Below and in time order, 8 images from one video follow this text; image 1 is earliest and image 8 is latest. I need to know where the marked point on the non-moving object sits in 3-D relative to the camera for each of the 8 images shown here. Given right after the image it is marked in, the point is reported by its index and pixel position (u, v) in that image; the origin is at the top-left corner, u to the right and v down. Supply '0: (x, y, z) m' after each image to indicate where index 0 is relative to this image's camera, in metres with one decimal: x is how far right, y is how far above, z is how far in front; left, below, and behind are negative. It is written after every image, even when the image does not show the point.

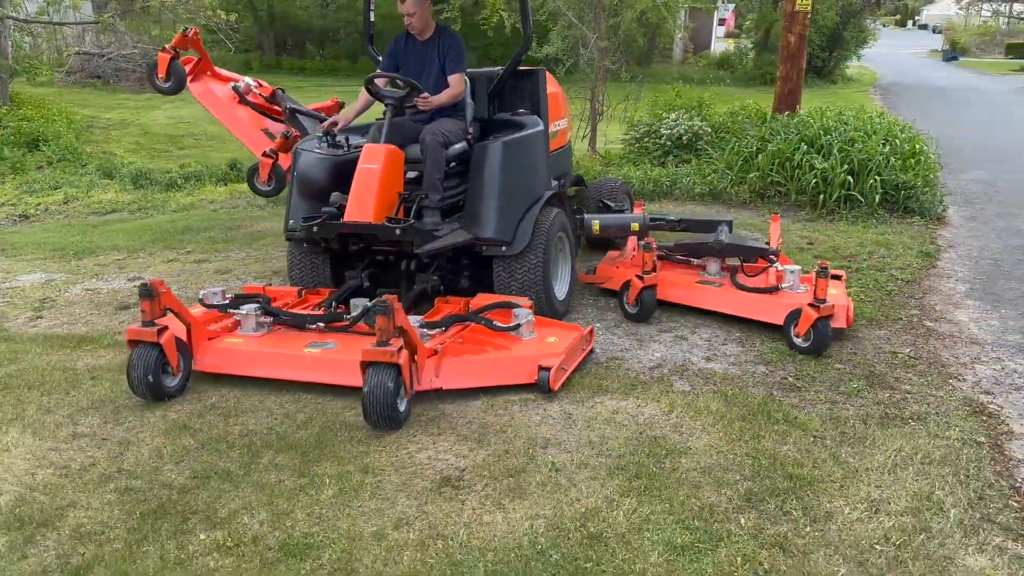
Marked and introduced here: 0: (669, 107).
0: (+1.5, +1.8, +8.6) m
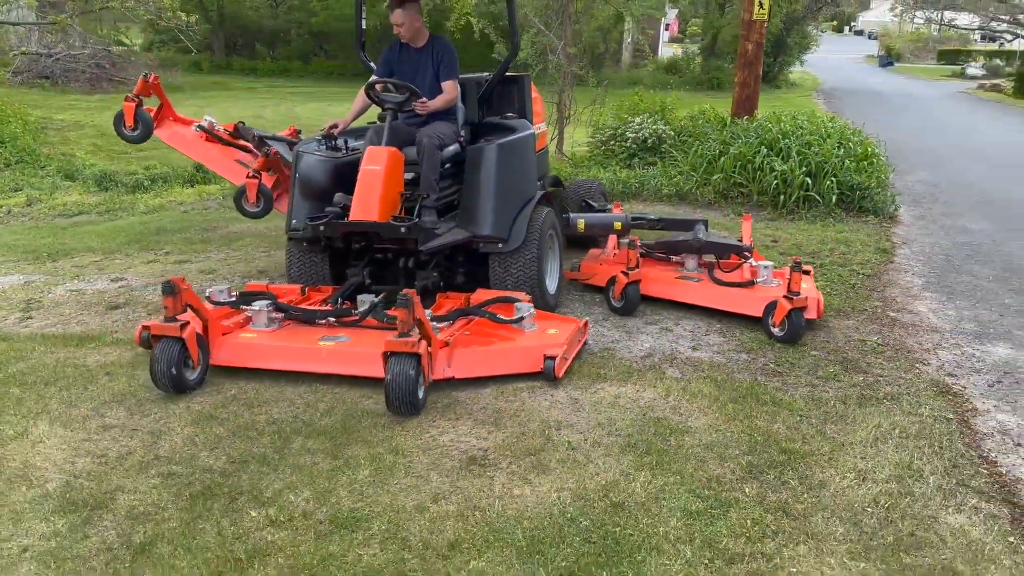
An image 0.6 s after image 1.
0: (+1.2, +1.8, +8.9) m
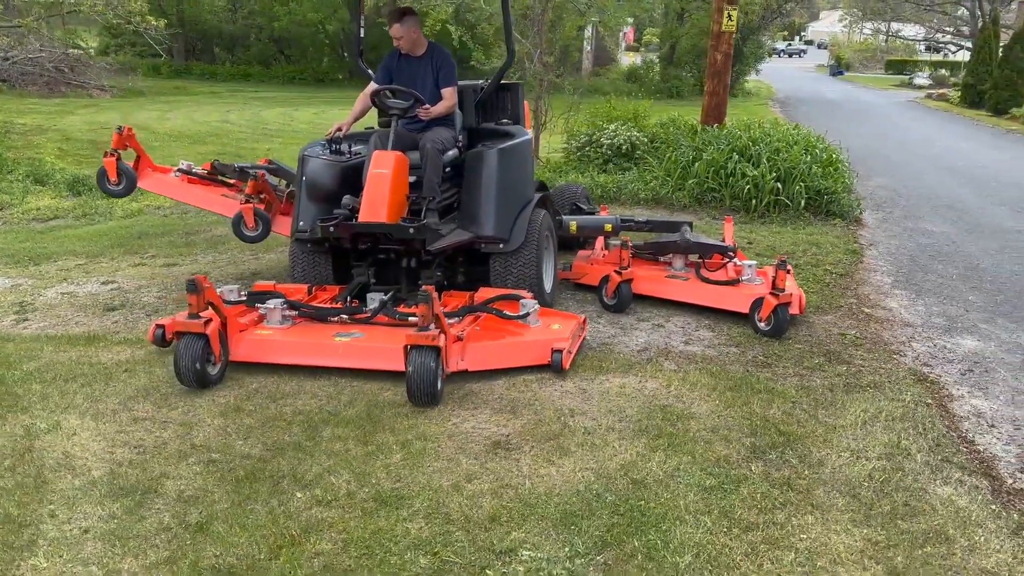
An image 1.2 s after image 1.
0: (+1.0, +1.8, +9.2) m
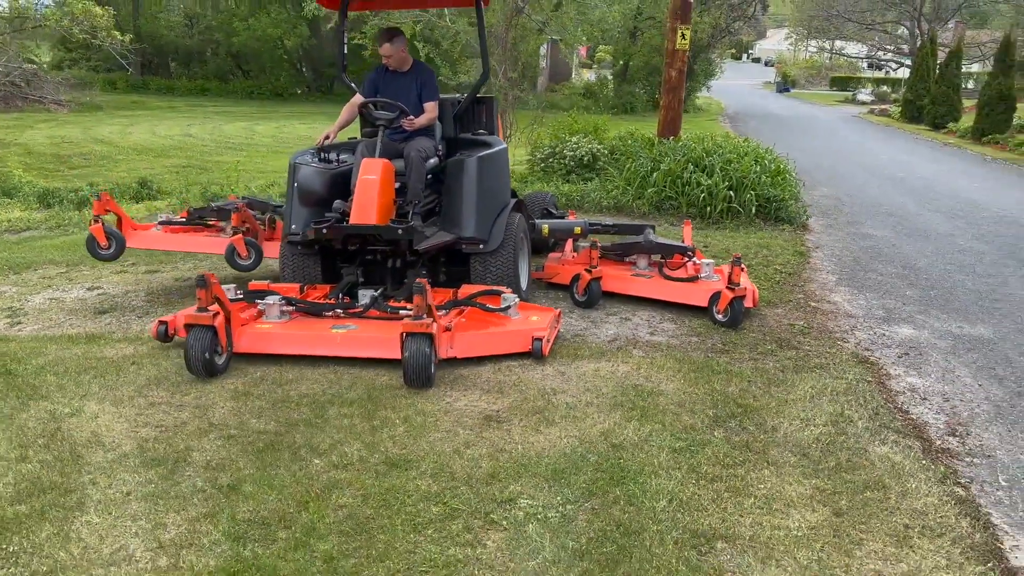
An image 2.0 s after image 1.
0: (+0.6, +1.7, +9.6) m
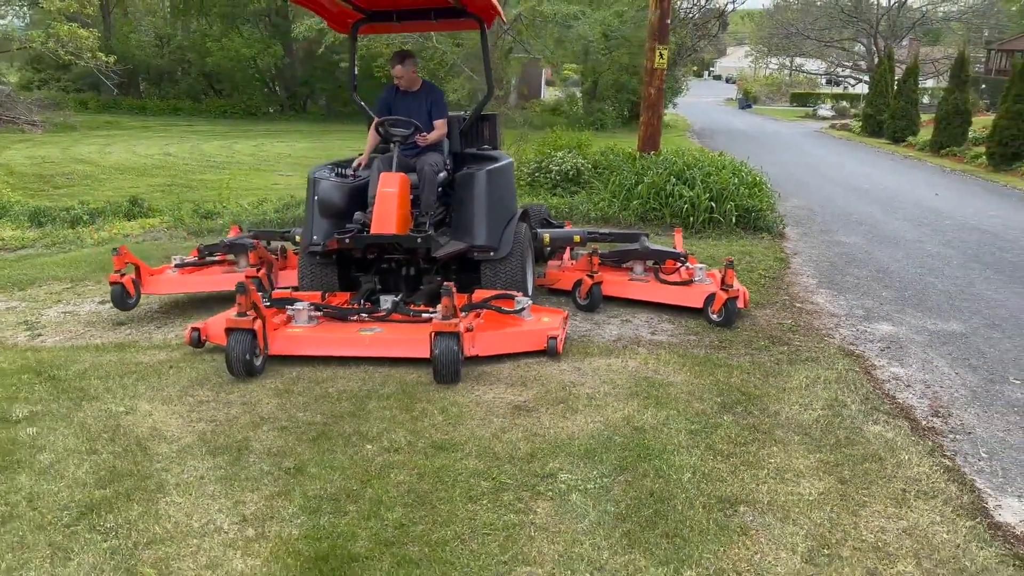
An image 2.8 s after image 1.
0: (+0.5, +1.6, +10.0) m
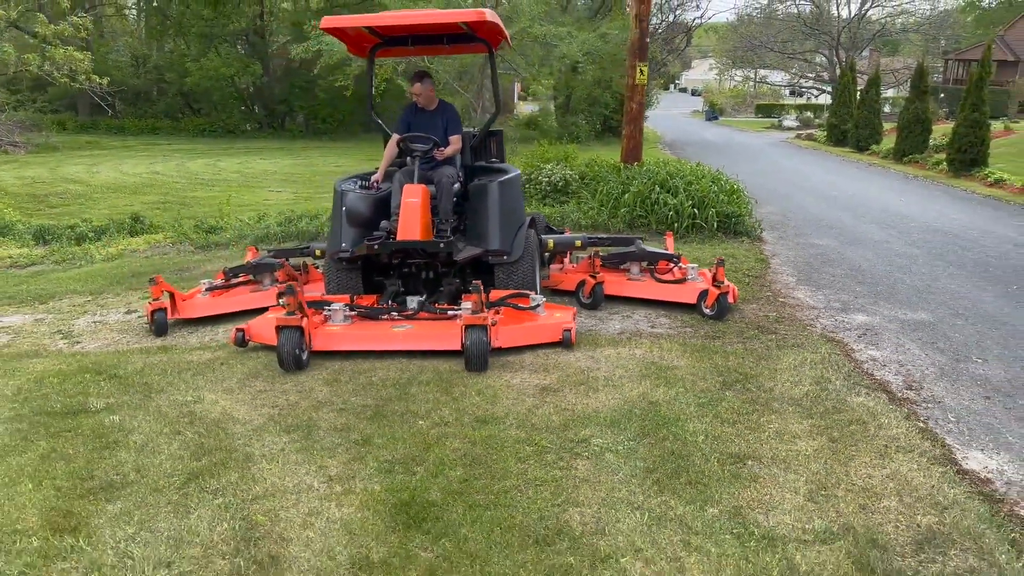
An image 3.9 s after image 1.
0: (+0.3, +1.5, +10.5) m
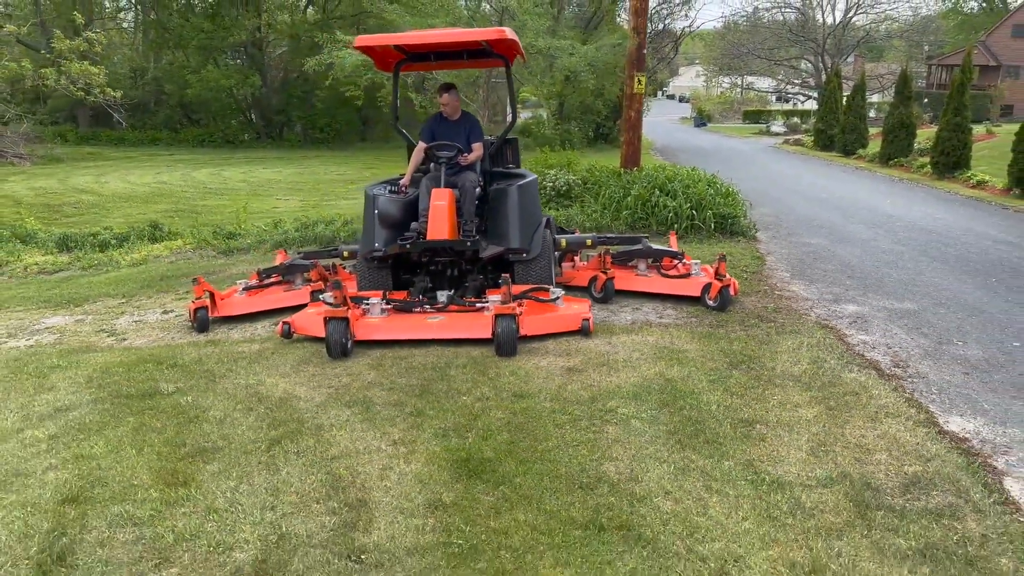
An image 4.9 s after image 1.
0: (+0.4, +1.5, +11.0) m
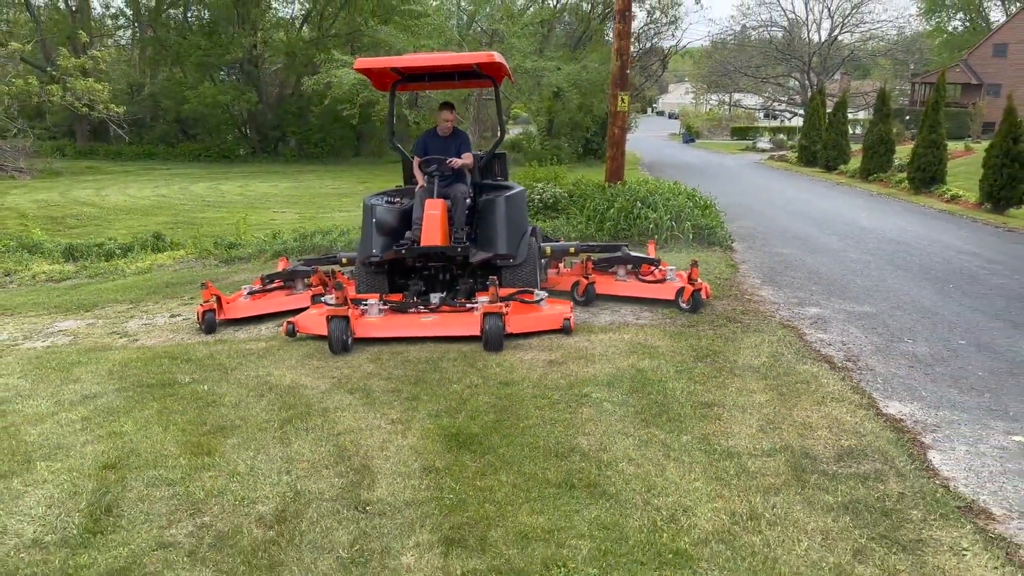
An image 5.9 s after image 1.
0: (+0.3, +1.4, +11.5) m
